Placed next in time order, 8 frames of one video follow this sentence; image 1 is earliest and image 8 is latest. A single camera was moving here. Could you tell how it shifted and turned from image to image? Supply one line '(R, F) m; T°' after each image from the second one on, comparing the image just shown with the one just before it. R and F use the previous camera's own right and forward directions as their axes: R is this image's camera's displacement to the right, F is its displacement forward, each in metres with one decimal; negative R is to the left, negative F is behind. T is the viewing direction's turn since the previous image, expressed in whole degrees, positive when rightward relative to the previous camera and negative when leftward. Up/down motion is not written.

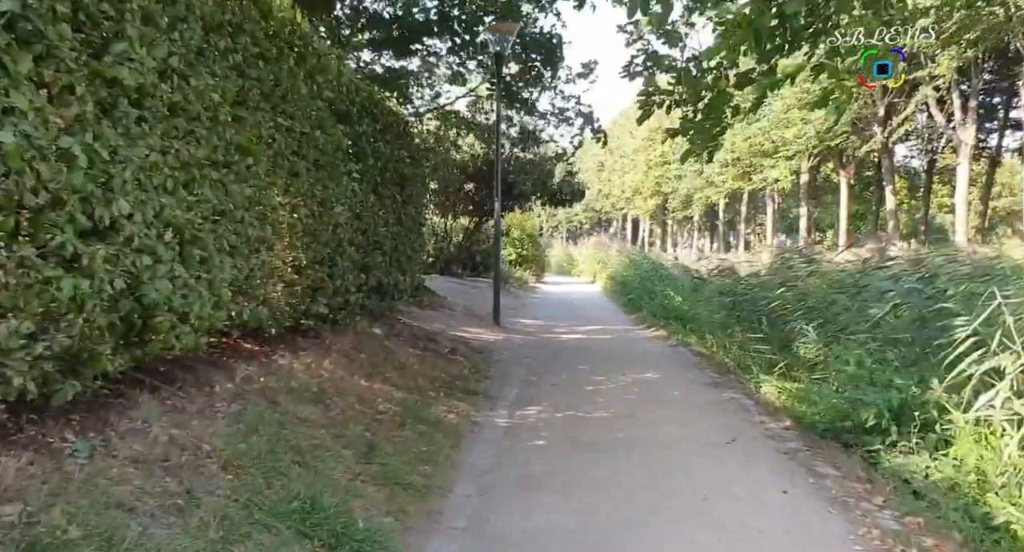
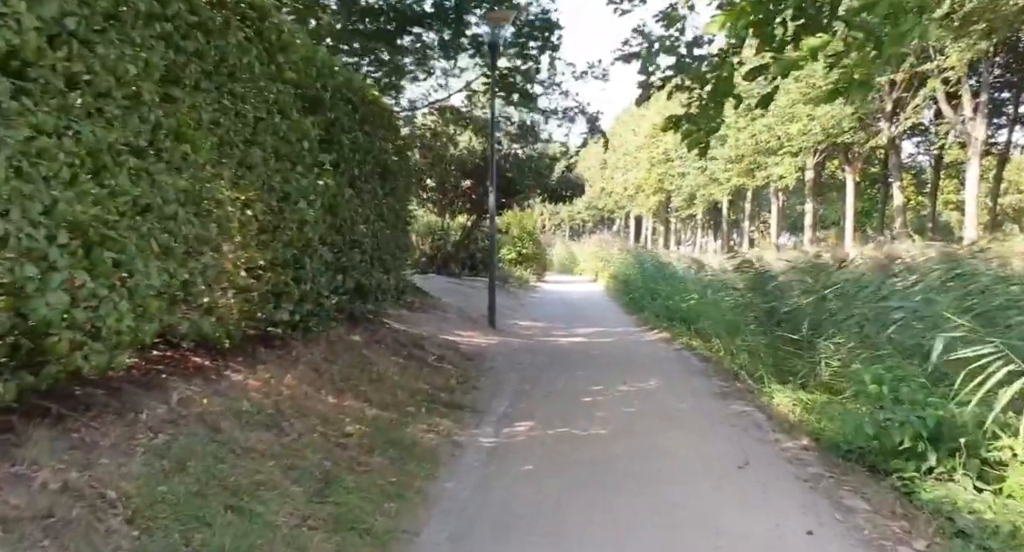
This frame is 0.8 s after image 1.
(+0.1, +0.8) m; 0°
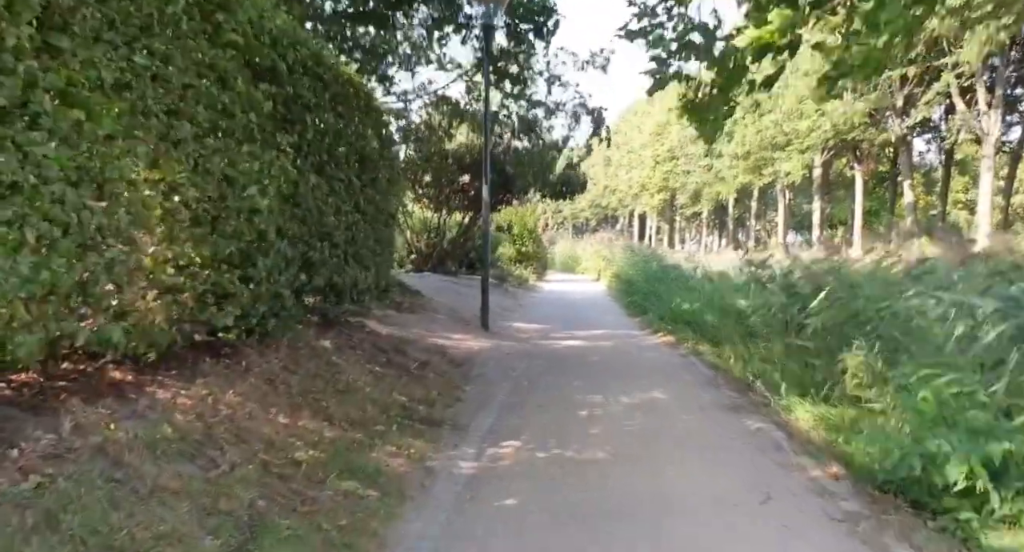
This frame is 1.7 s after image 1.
(+0.1, +1.0) m; 0°
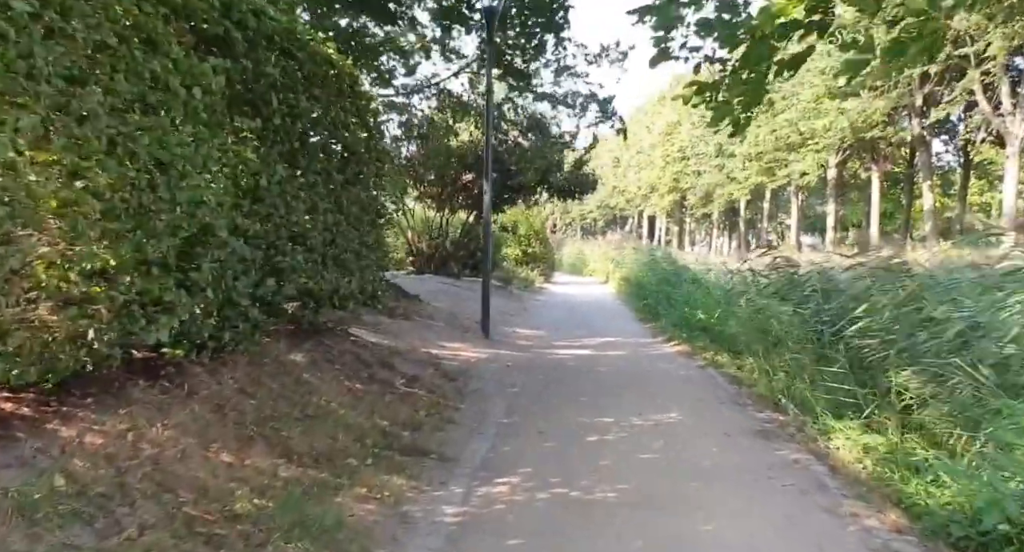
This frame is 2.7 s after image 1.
(+0.1, +1.0) m; -1°
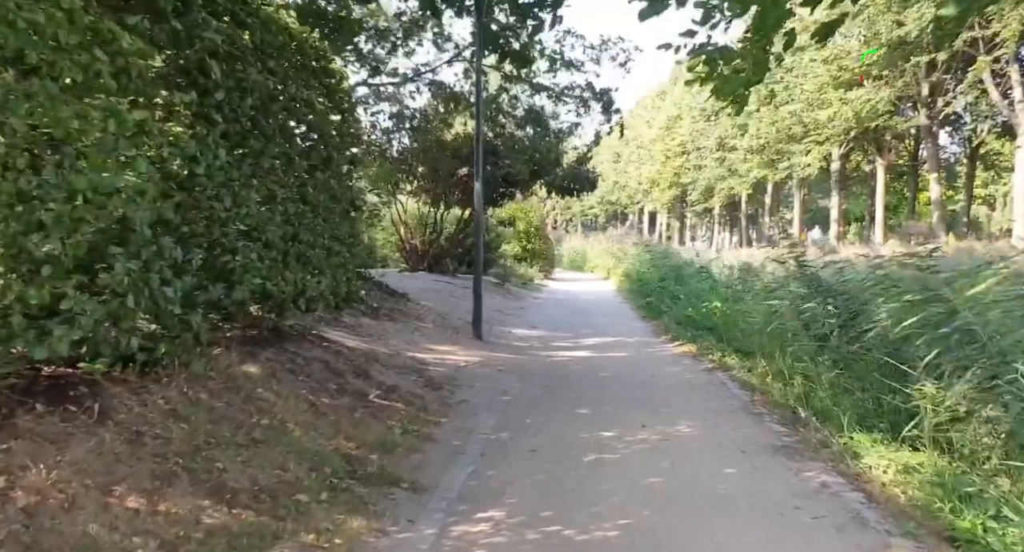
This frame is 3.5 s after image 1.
(+0.1, +0.9) m; 0°
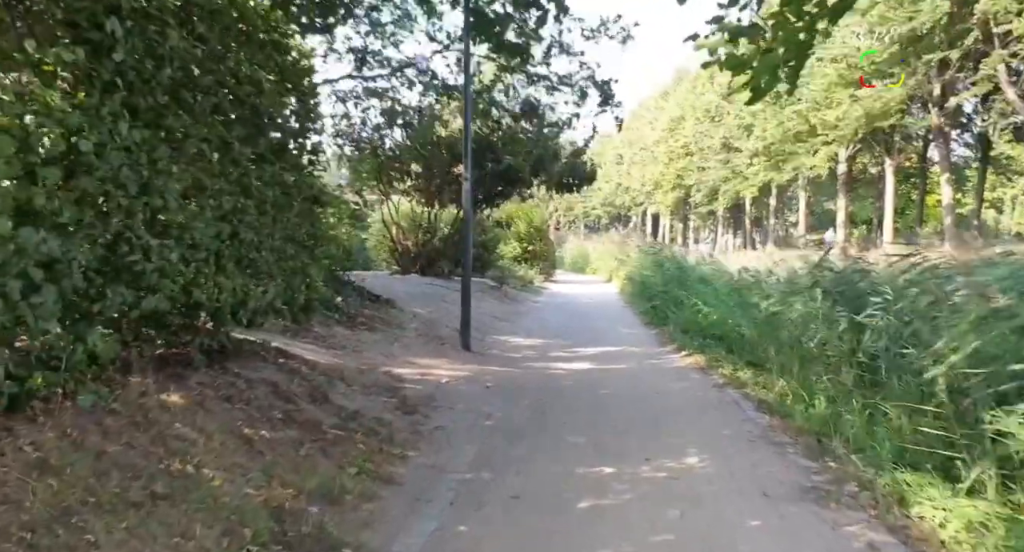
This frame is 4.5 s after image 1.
(+0.2, +1.1) m; 0°
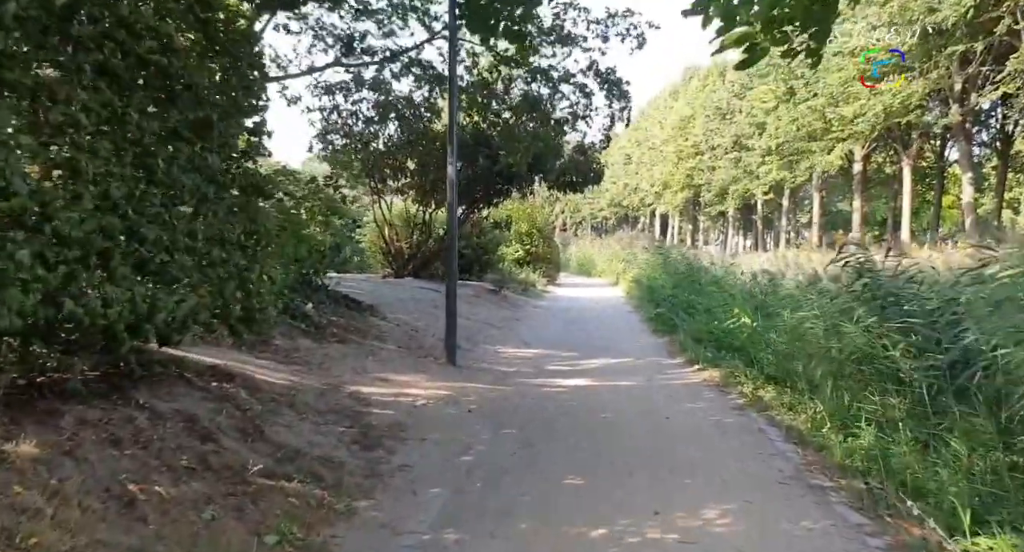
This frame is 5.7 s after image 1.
(+0.2, +1.3) m; -1°
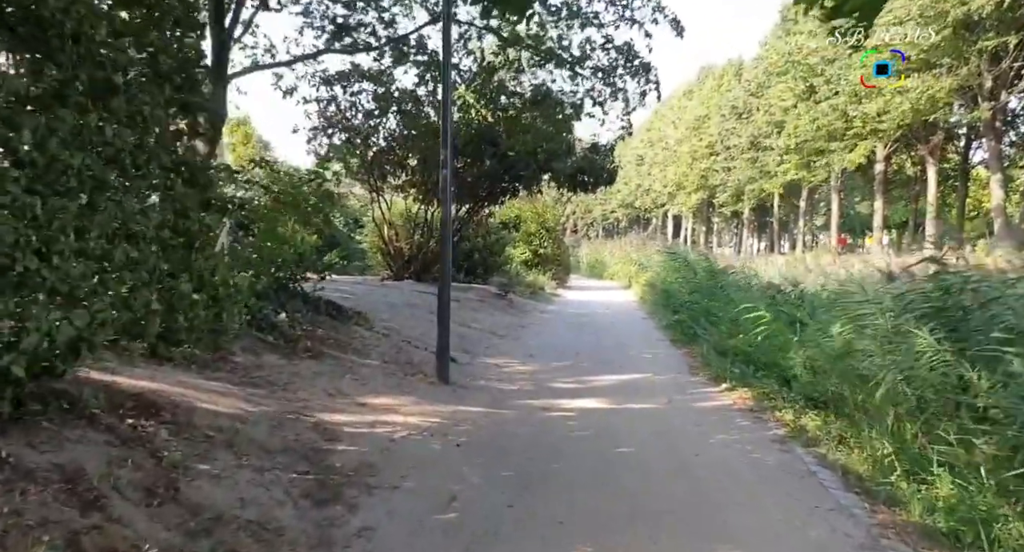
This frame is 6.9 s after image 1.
(+0.1, +1.3) m; -1°
